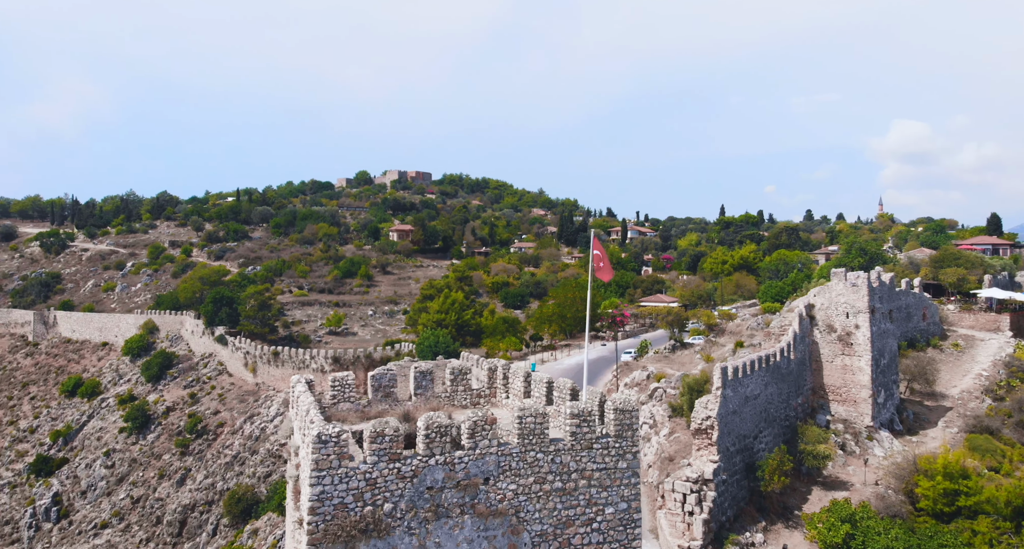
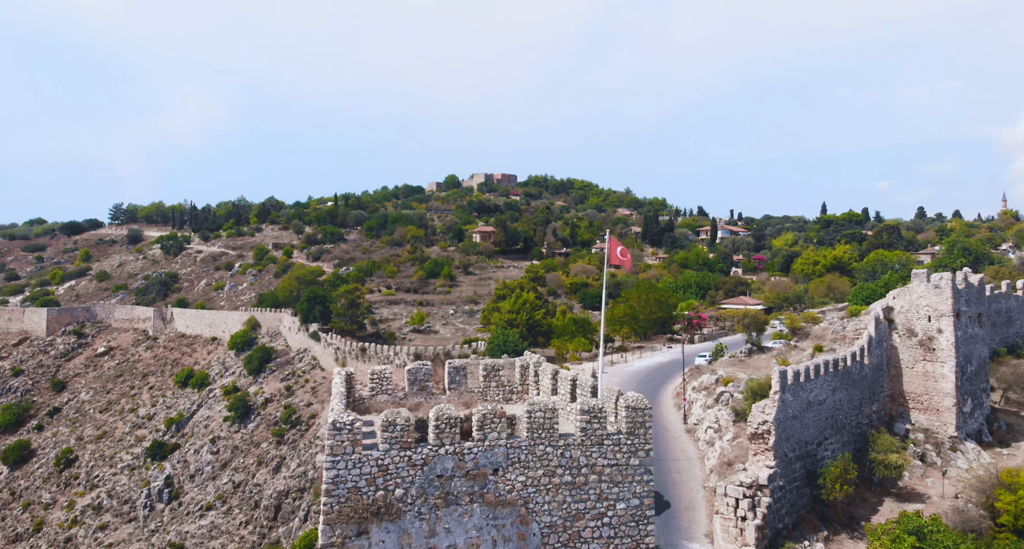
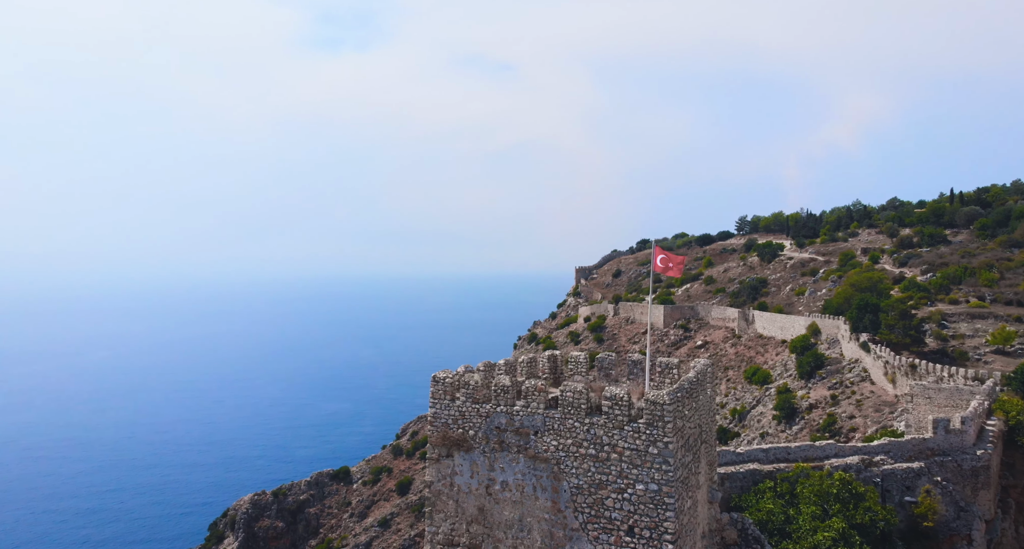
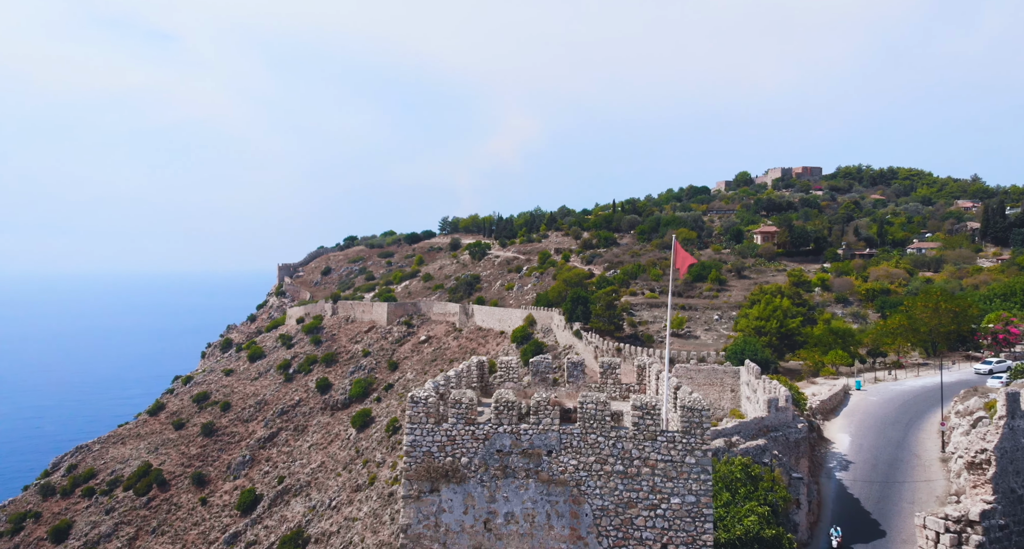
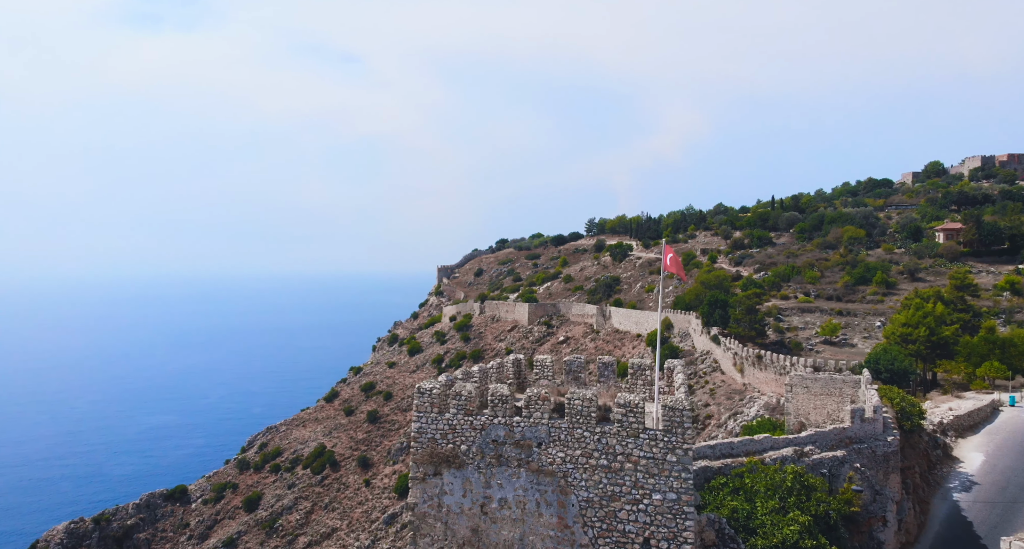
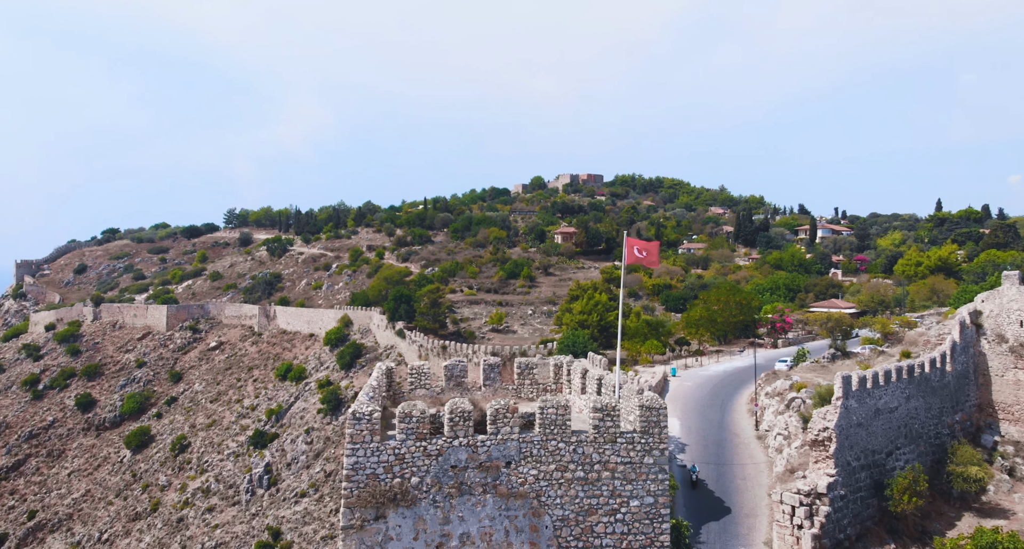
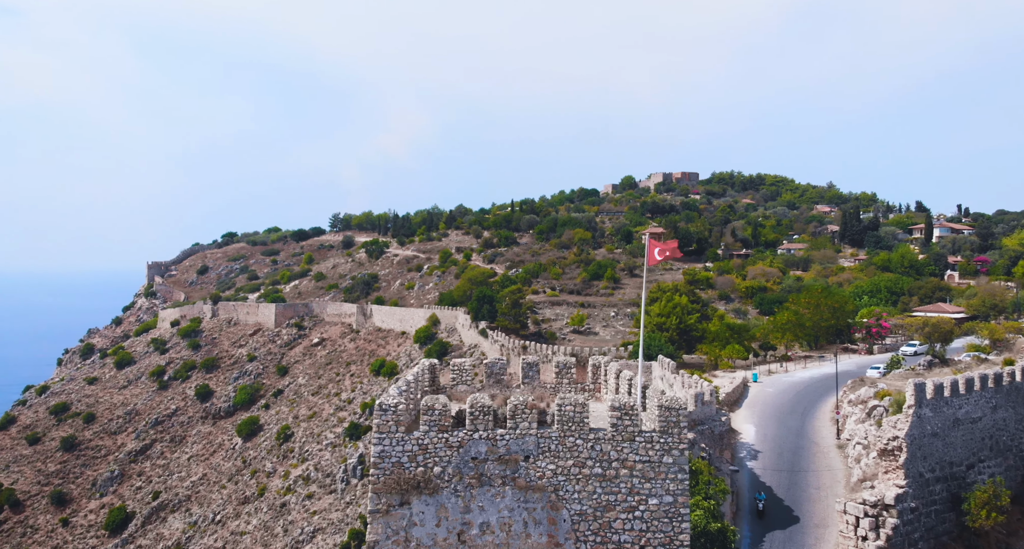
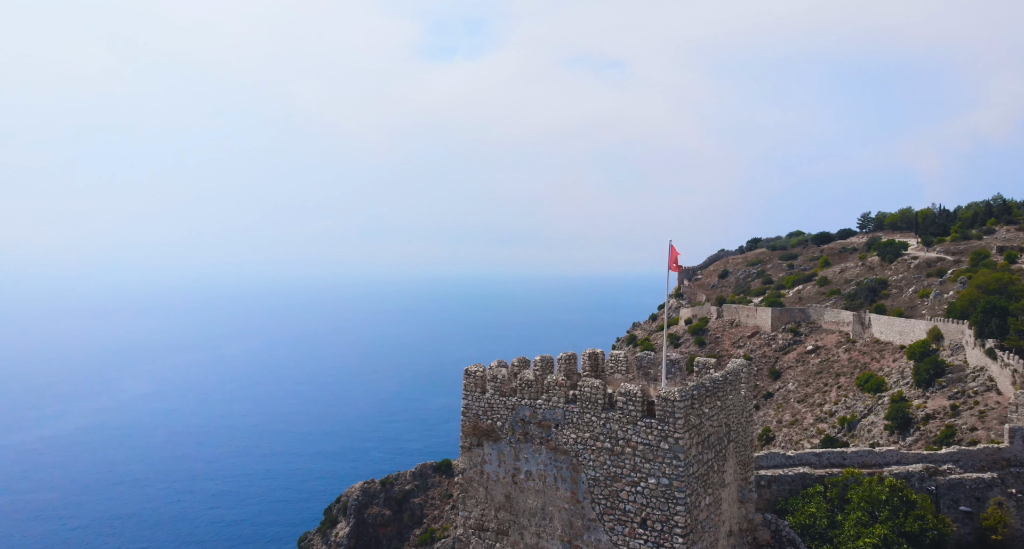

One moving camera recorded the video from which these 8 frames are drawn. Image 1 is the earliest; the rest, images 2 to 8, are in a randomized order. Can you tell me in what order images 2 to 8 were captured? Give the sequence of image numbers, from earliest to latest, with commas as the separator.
2, 6, 7, 4, 5, 3, 8
